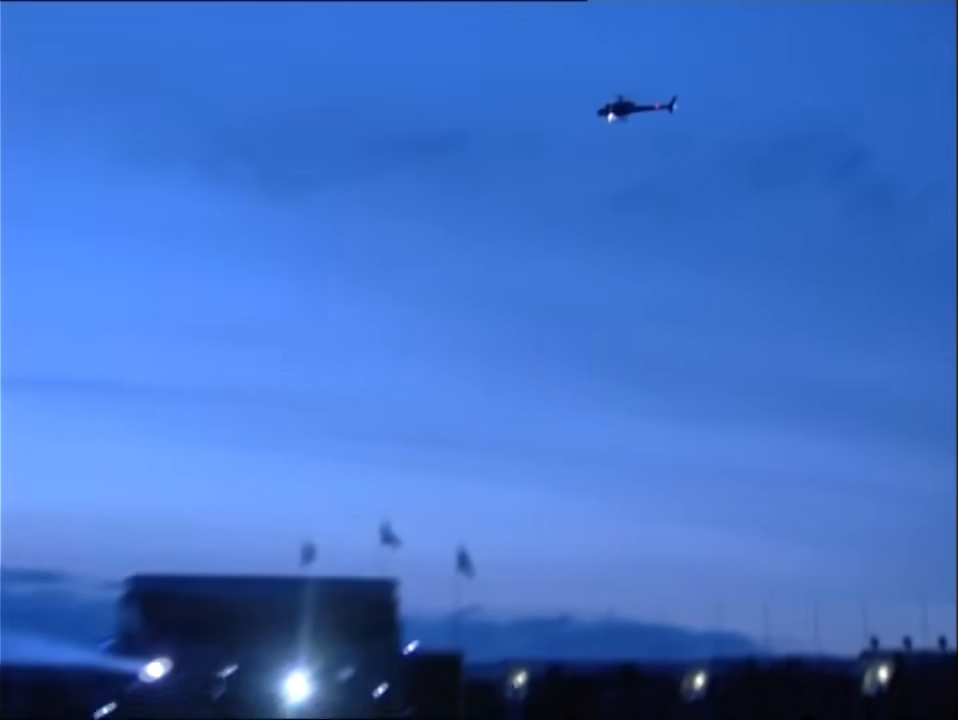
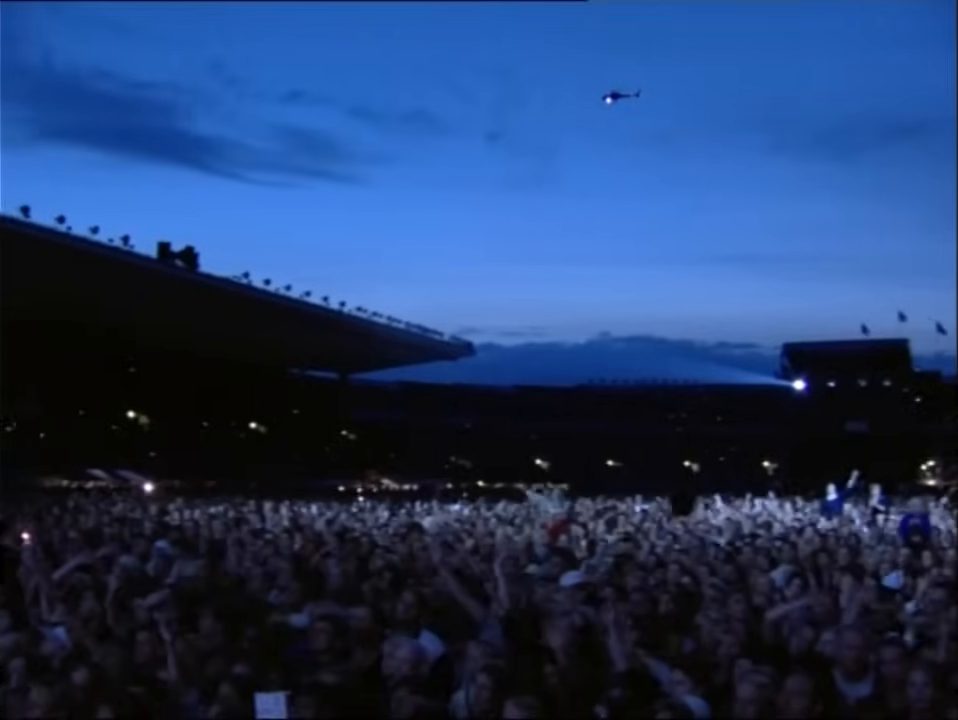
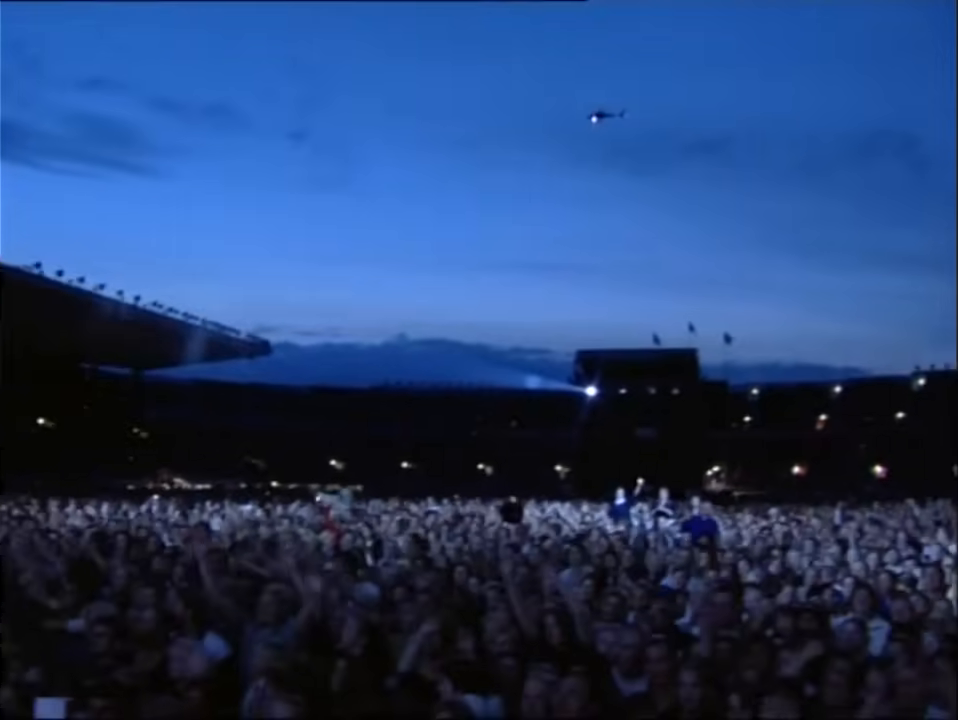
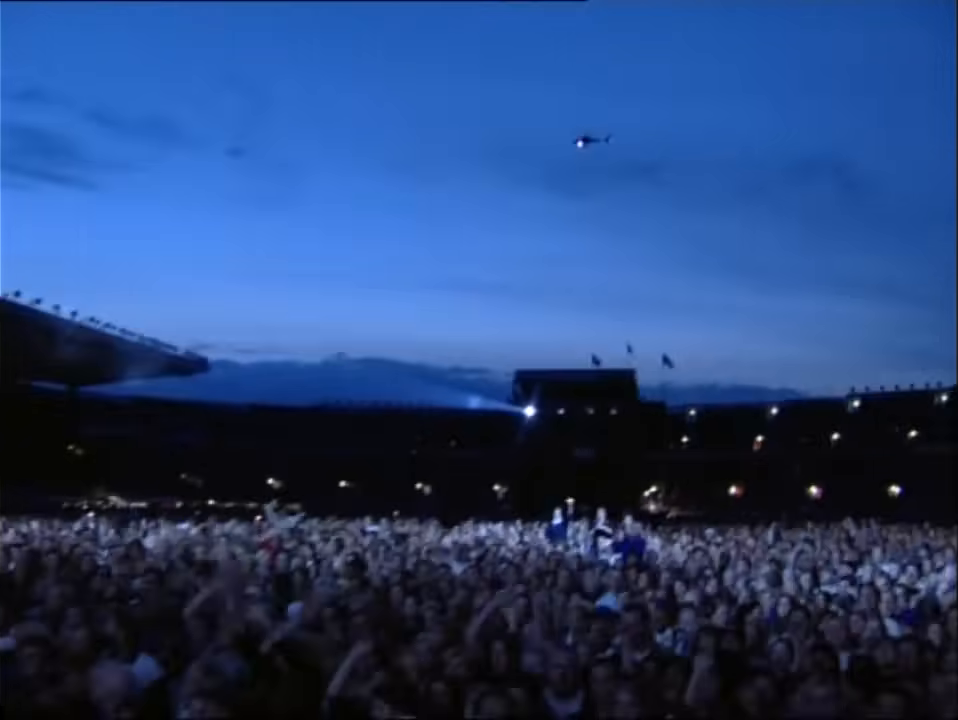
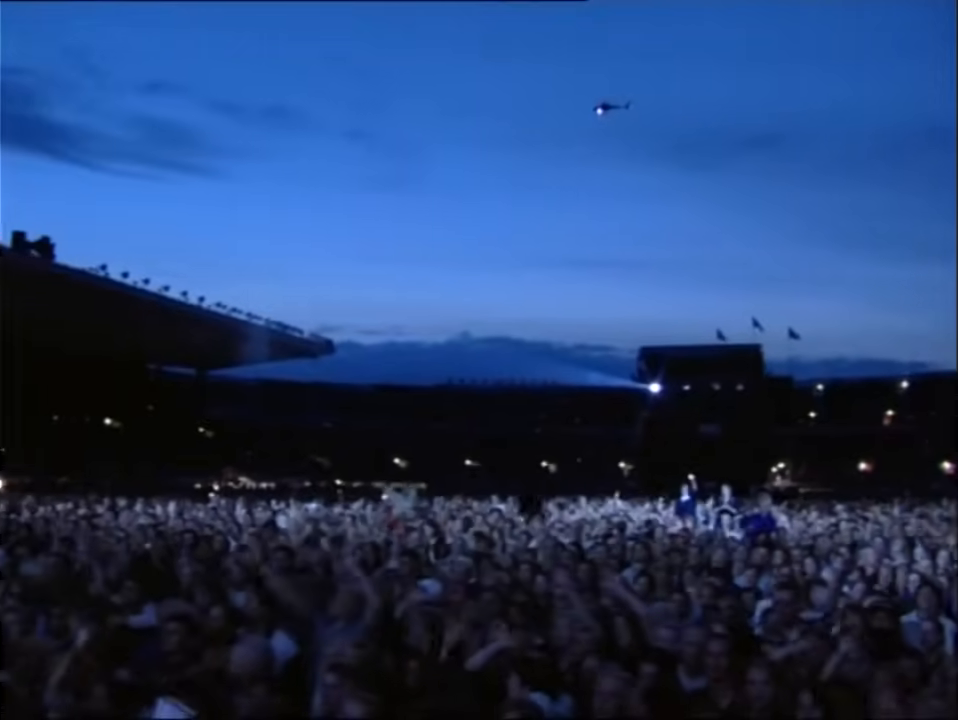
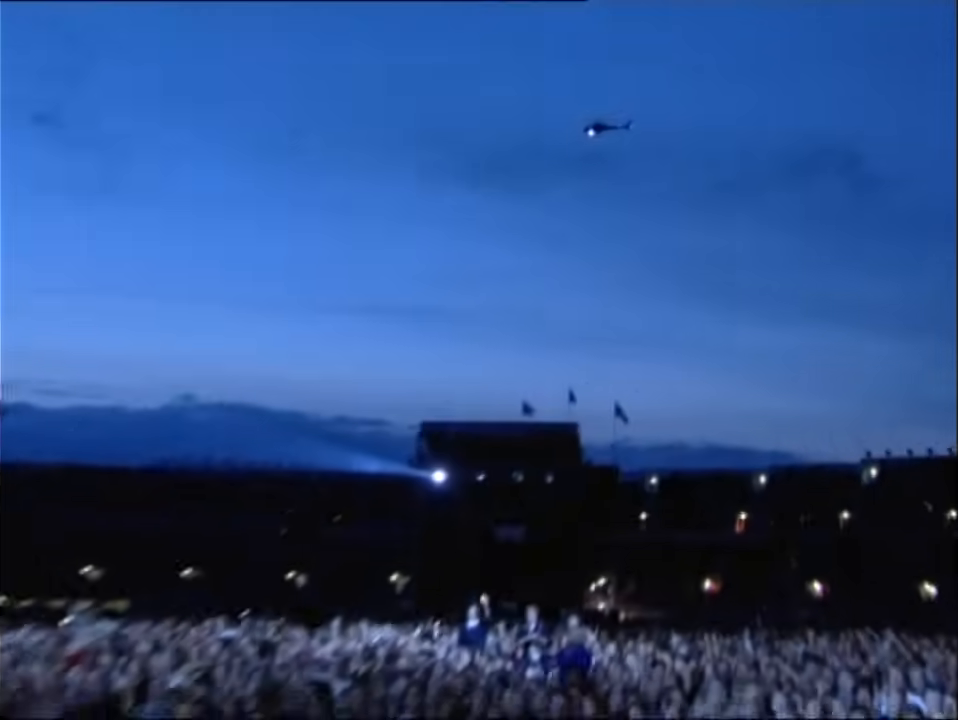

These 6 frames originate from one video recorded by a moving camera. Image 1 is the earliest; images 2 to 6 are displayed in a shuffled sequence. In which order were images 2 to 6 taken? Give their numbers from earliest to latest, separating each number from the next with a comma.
6, 4, 3, 5, 2
